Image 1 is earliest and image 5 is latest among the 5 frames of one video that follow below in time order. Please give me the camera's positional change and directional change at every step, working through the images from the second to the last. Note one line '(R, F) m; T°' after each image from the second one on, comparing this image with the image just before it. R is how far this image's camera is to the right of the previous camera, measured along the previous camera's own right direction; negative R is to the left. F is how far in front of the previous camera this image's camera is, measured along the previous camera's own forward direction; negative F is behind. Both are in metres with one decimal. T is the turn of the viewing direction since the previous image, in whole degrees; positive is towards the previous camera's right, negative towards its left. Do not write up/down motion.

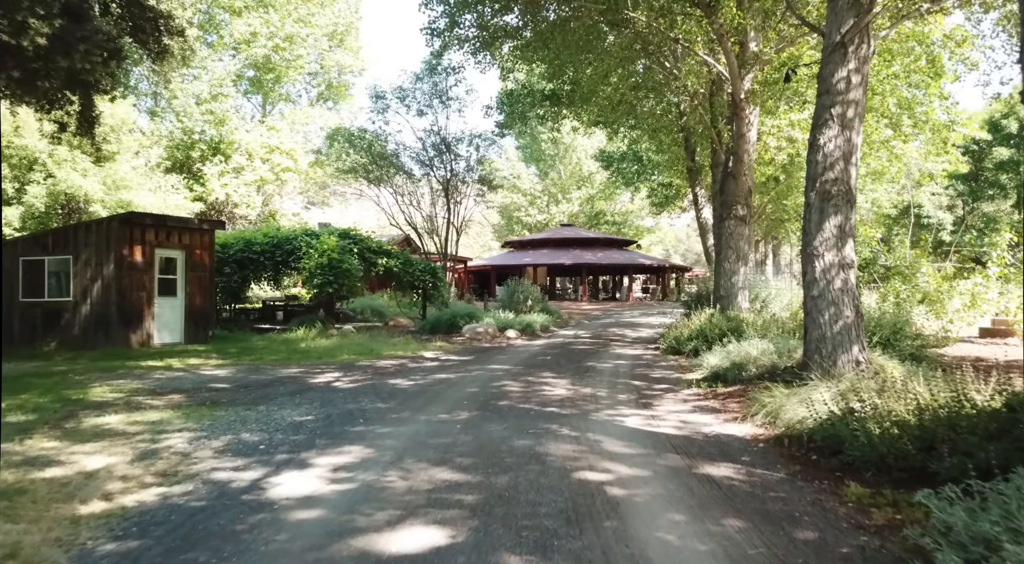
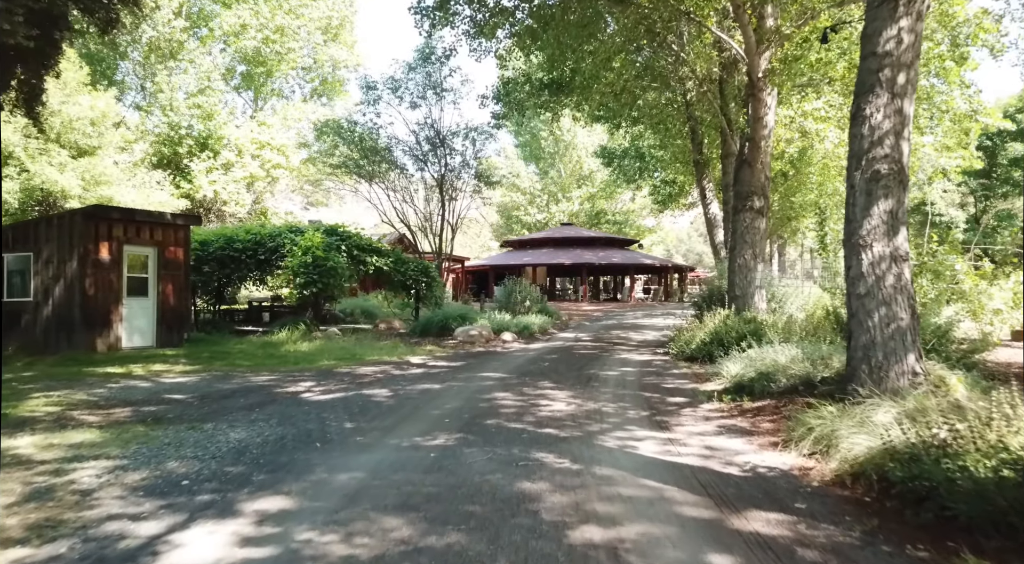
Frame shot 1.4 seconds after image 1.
(+0.1, +1.1) m; 0°
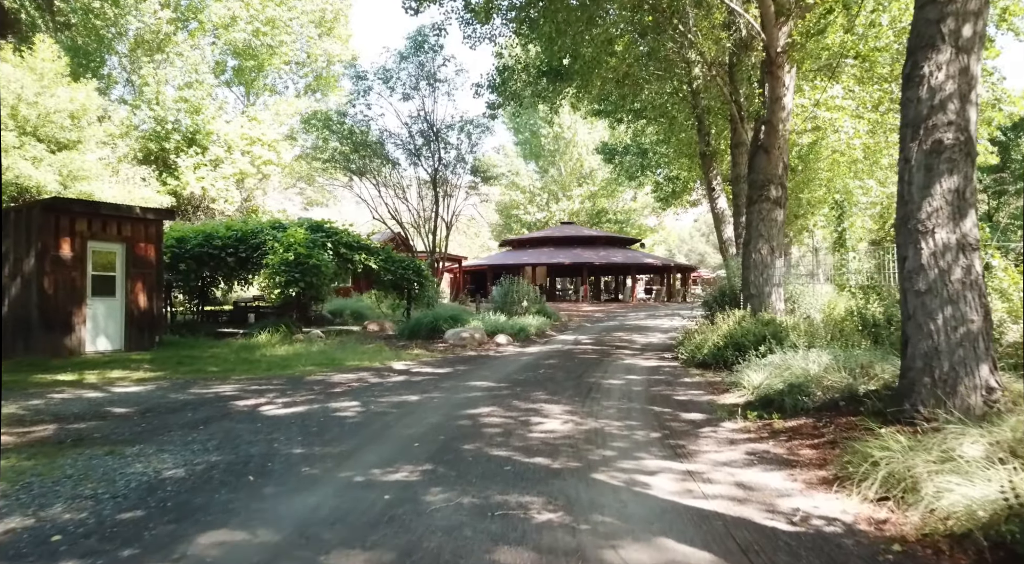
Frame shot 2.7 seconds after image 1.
(+0.1, +1.0) m; 0°
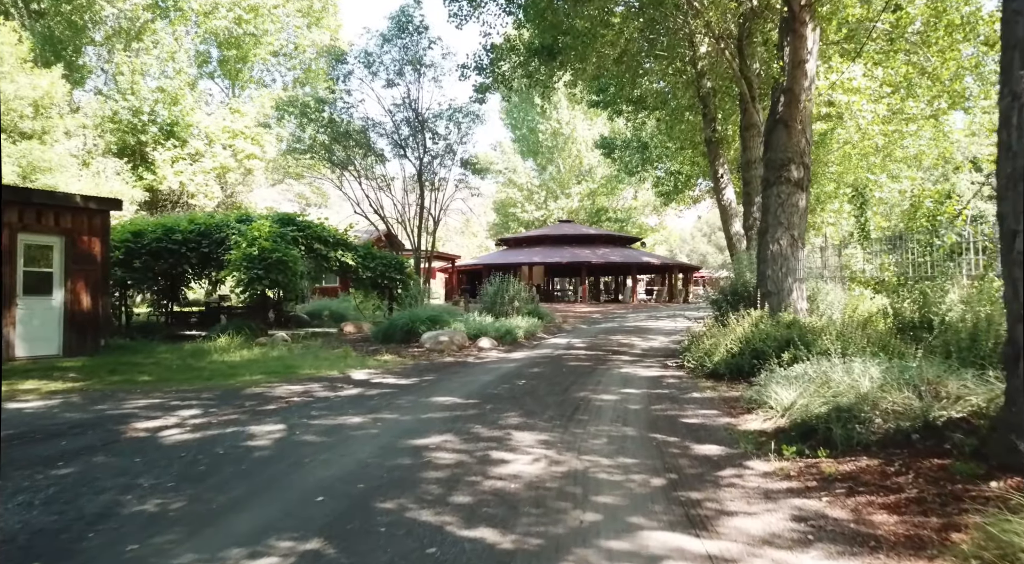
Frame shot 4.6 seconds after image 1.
(+0.3, +1.5) m; 0°
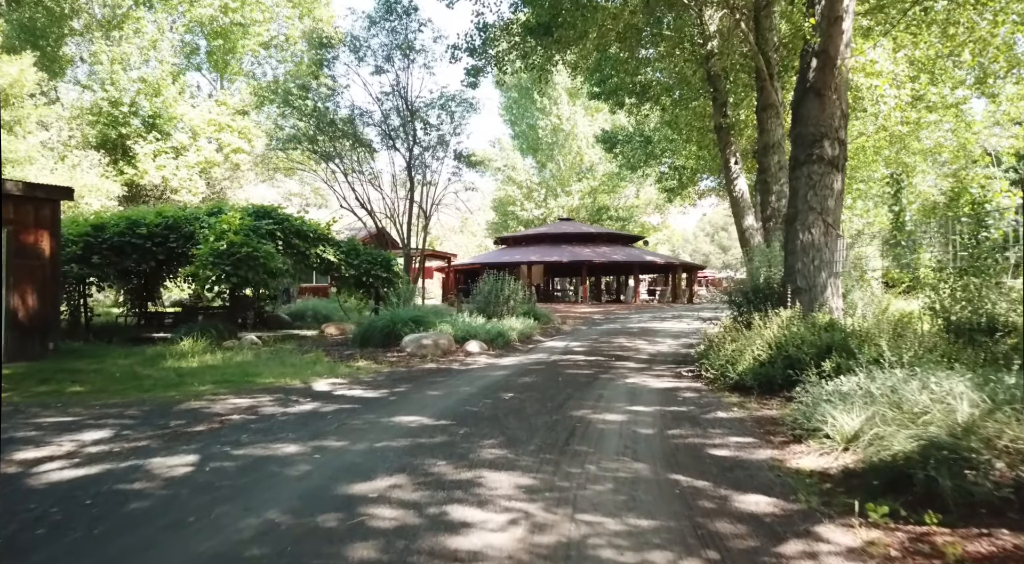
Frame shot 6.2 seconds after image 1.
(+0.2, +1.3) m; 0°
